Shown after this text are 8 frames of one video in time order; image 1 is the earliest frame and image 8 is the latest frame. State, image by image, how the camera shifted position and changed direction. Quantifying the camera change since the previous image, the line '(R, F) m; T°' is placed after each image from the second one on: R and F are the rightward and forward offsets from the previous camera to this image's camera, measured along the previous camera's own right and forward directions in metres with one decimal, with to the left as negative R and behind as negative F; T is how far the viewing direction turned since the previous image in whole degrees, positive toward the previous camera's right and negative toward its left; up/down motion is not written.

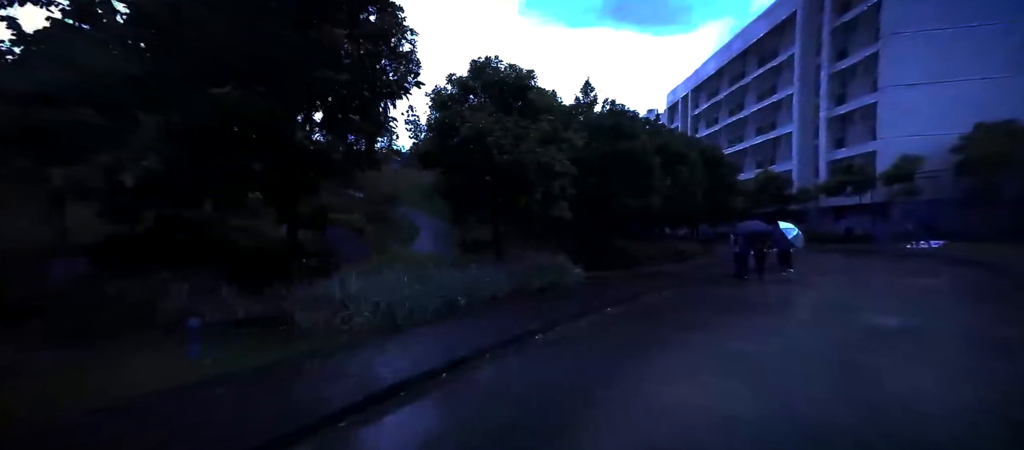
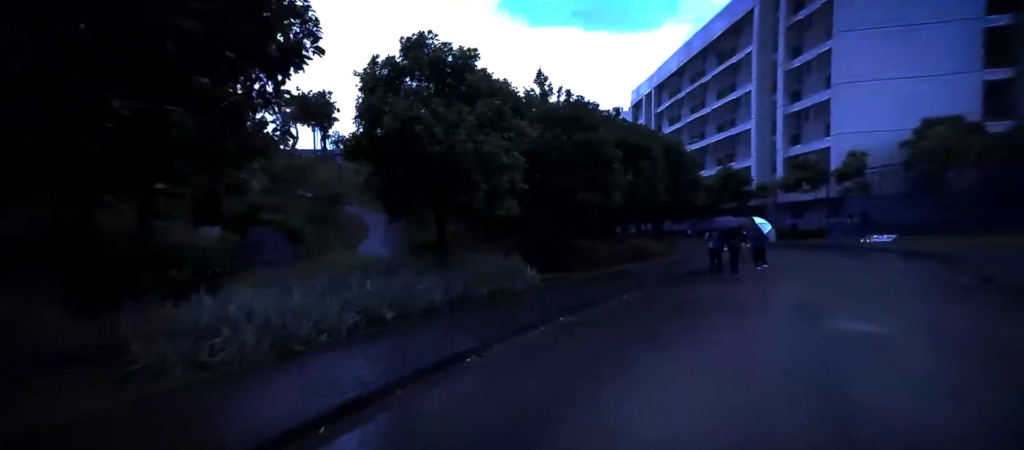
(+0.6, +1.1) m; +4°
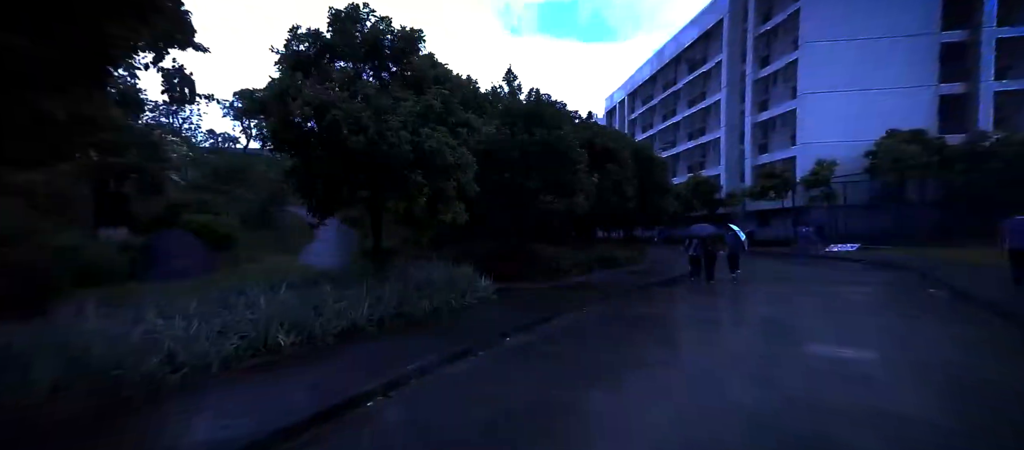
(+0.6, +1.1) m; +3°
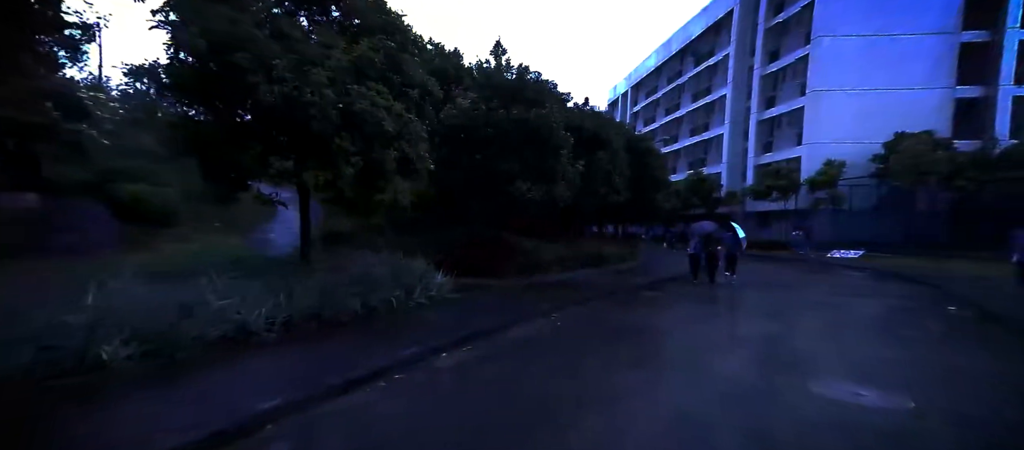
(+0.7, +1.4) m; 0°
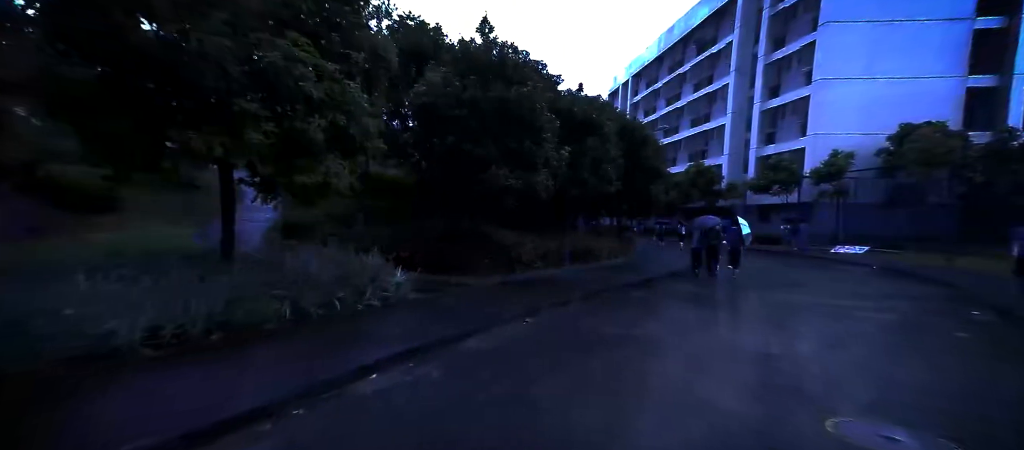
(+0.6, +1.1) m; 0°
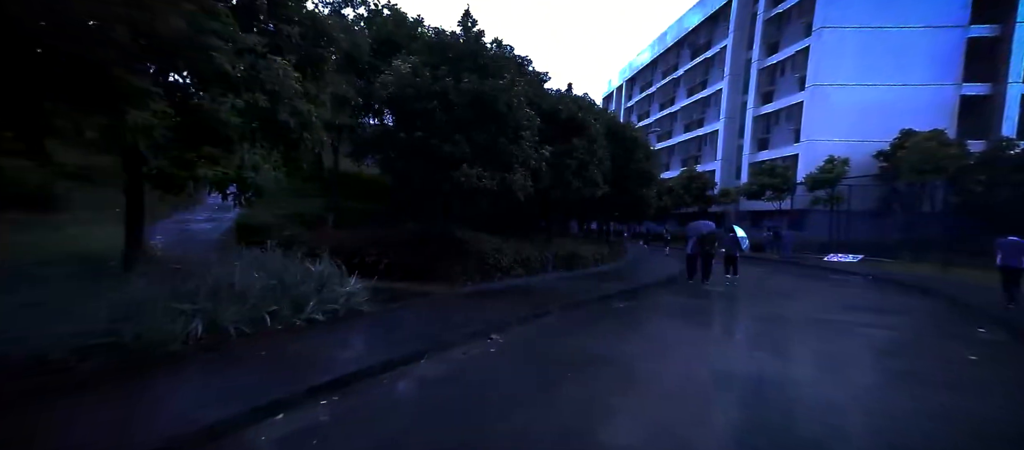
(+0.4, +0.8) m; +1°
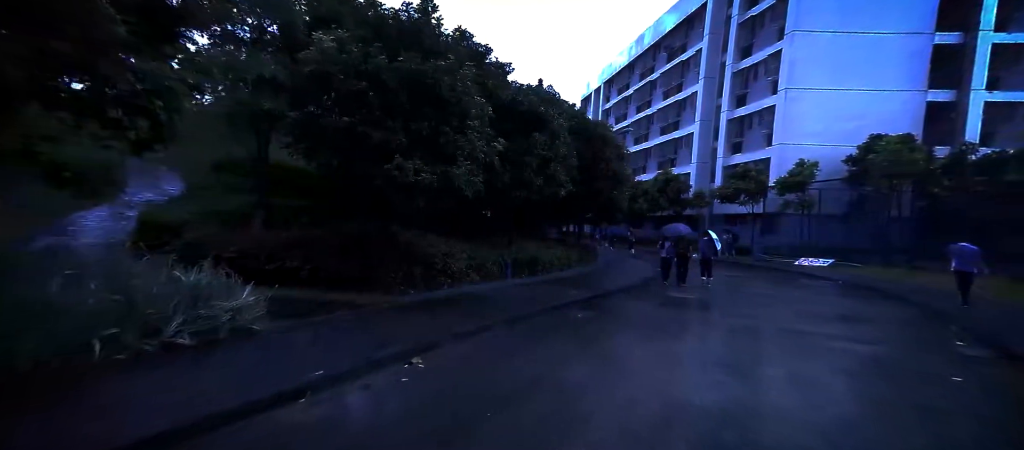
(+0.7, +1.1) m; +3°
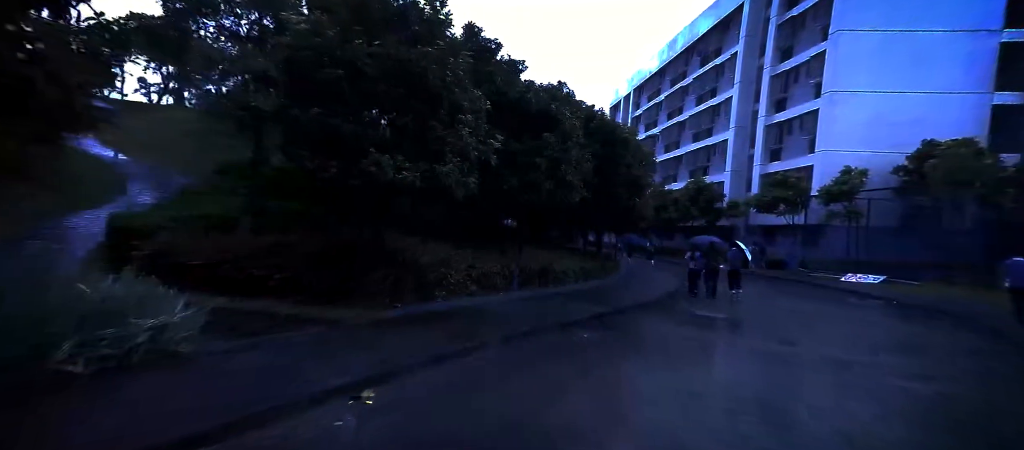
(+0.6, +1.1) m; -4°
